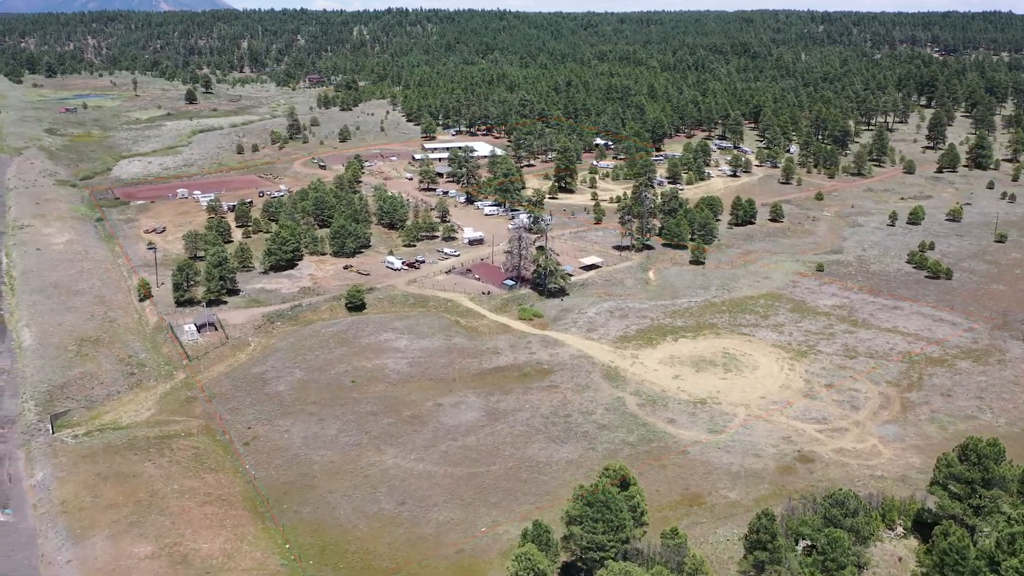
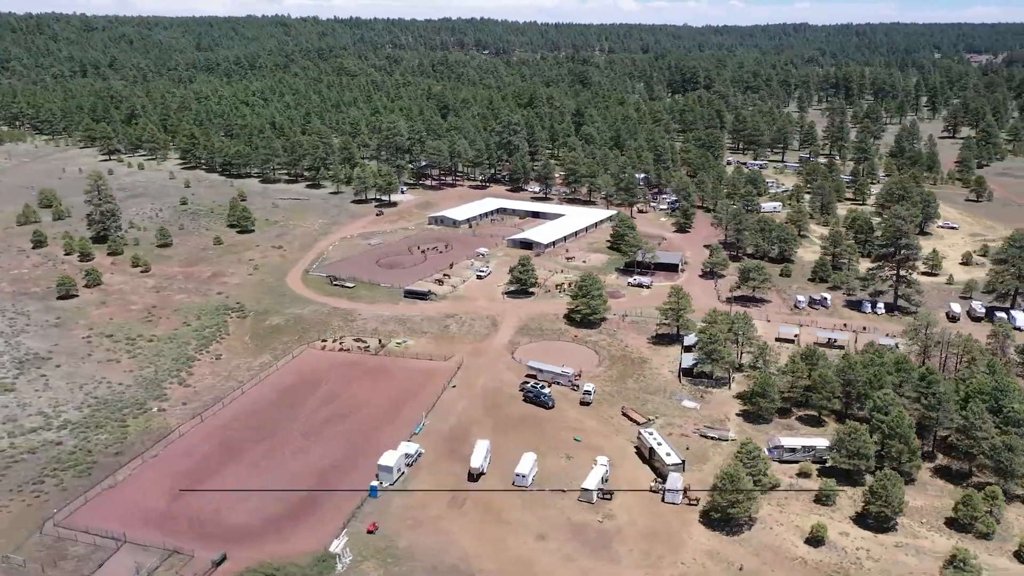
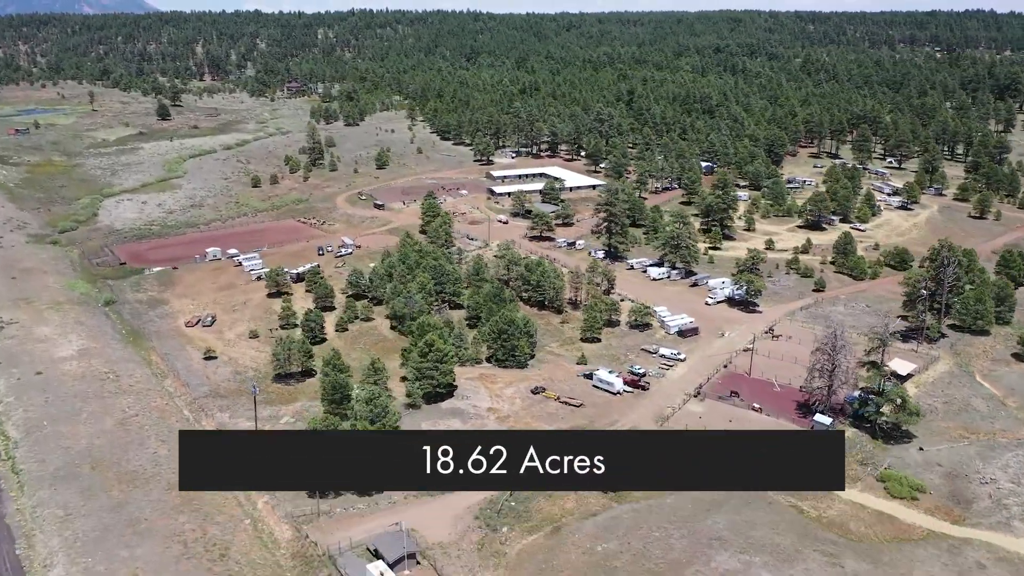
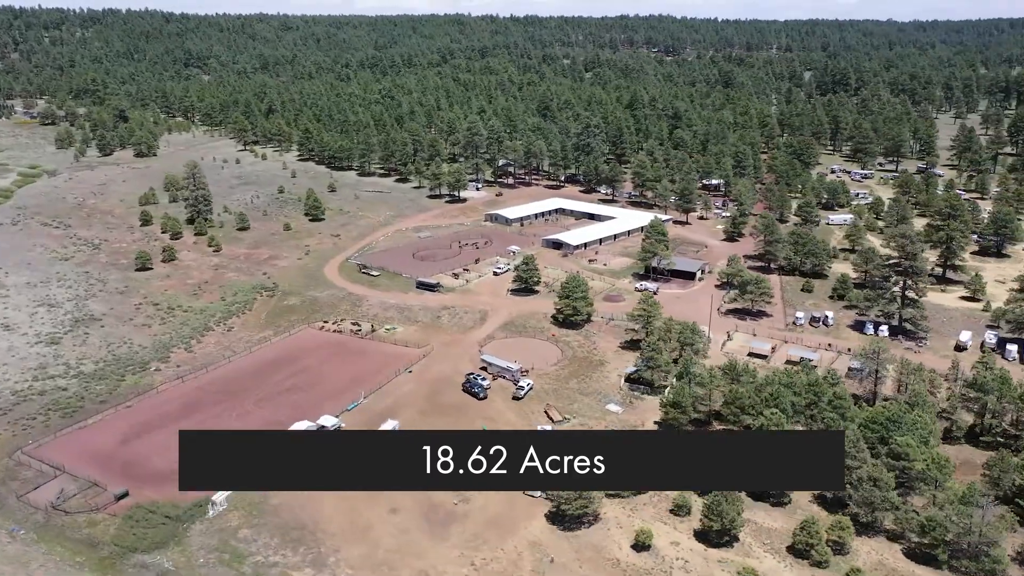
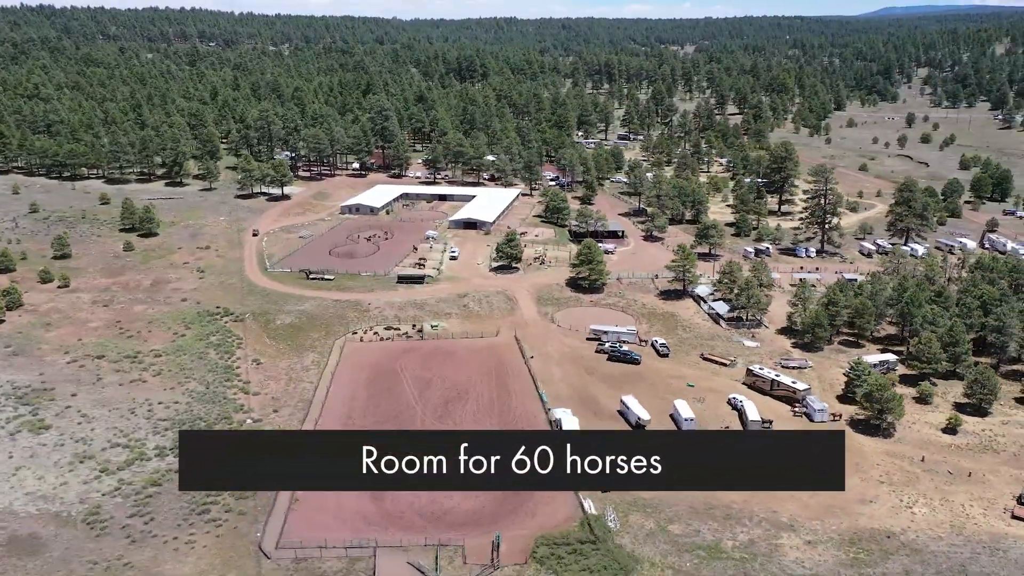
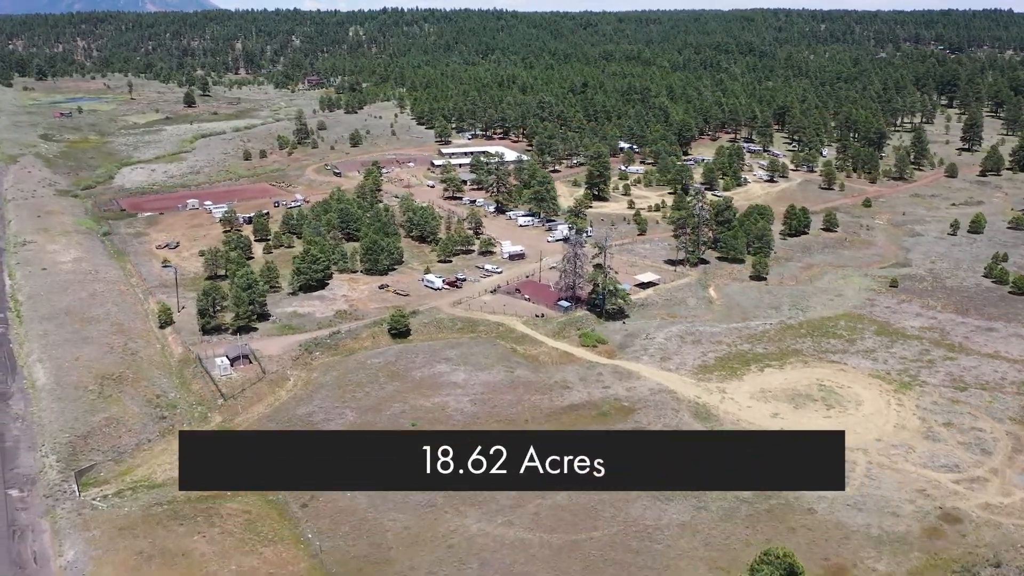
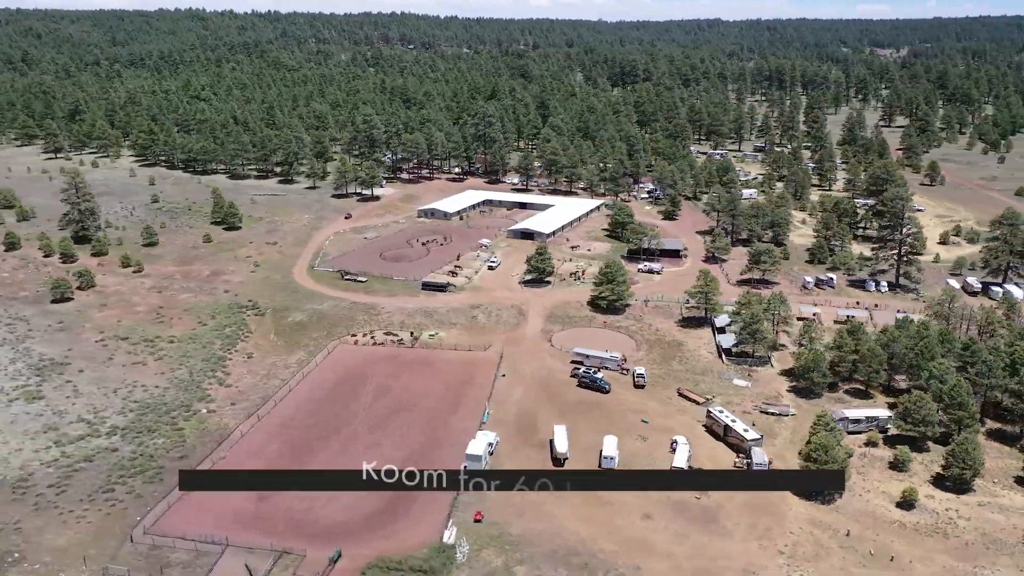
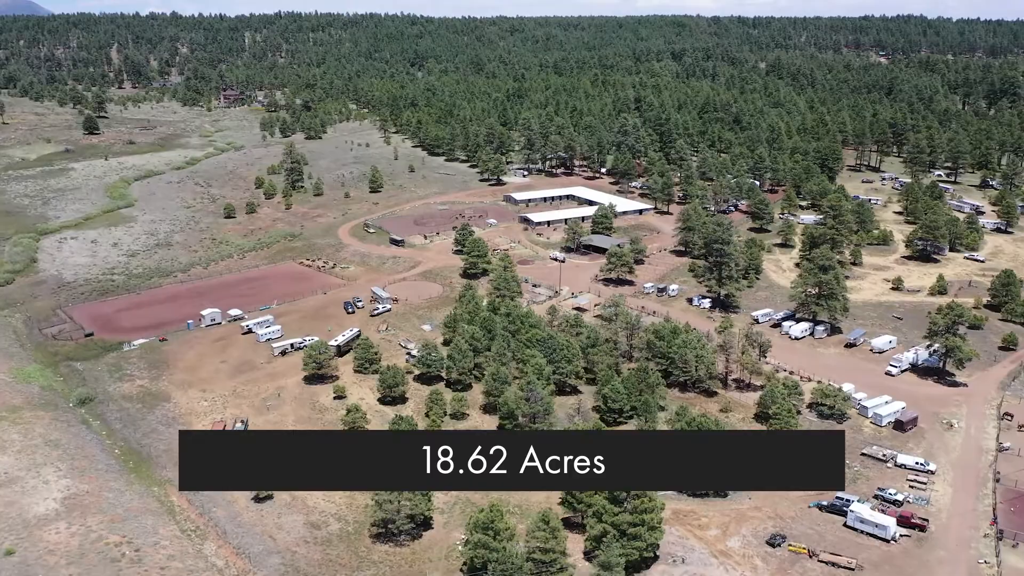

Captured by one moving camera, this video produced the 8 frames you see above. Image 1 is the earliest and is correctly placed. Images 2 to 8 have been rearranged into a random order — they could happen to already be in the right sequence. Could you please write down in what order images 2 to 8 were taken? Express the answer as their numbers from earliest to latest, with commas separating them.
6, 3, 8, 4, 2, 7, 5
